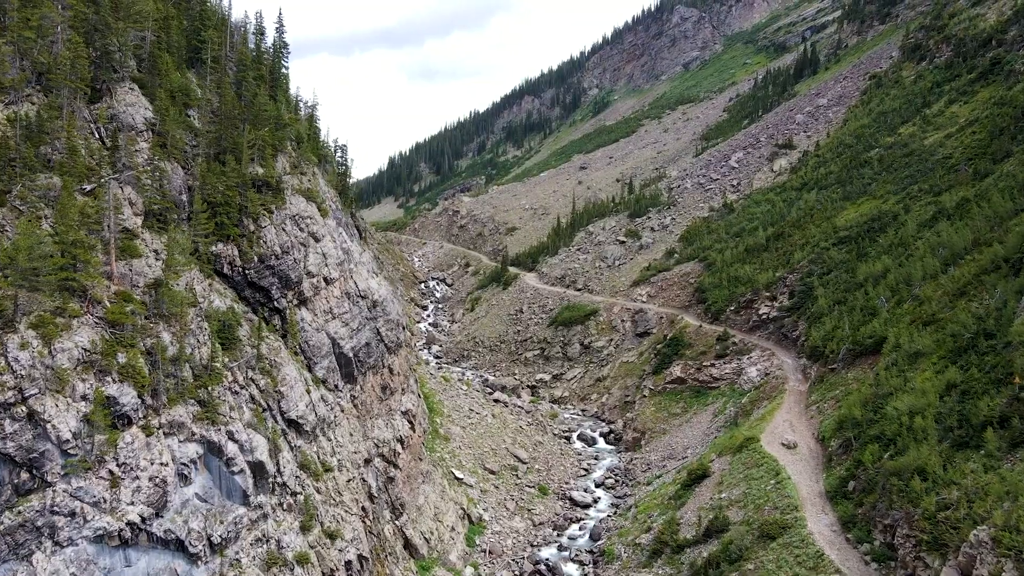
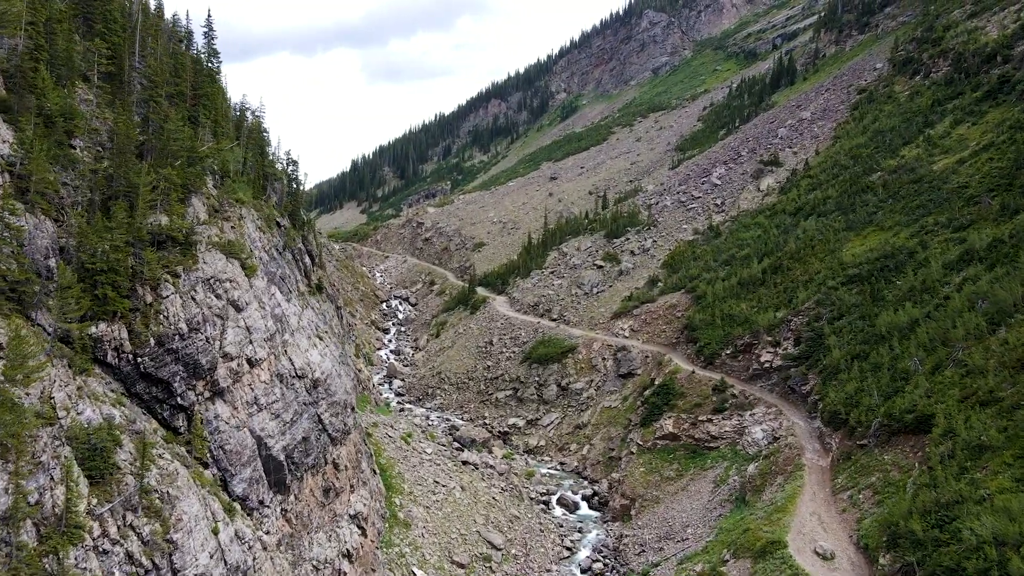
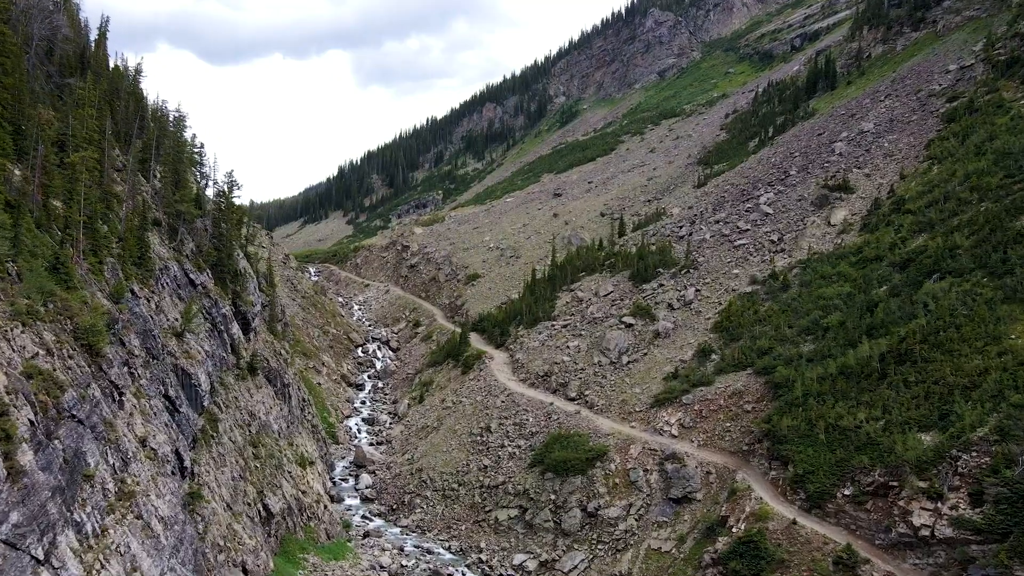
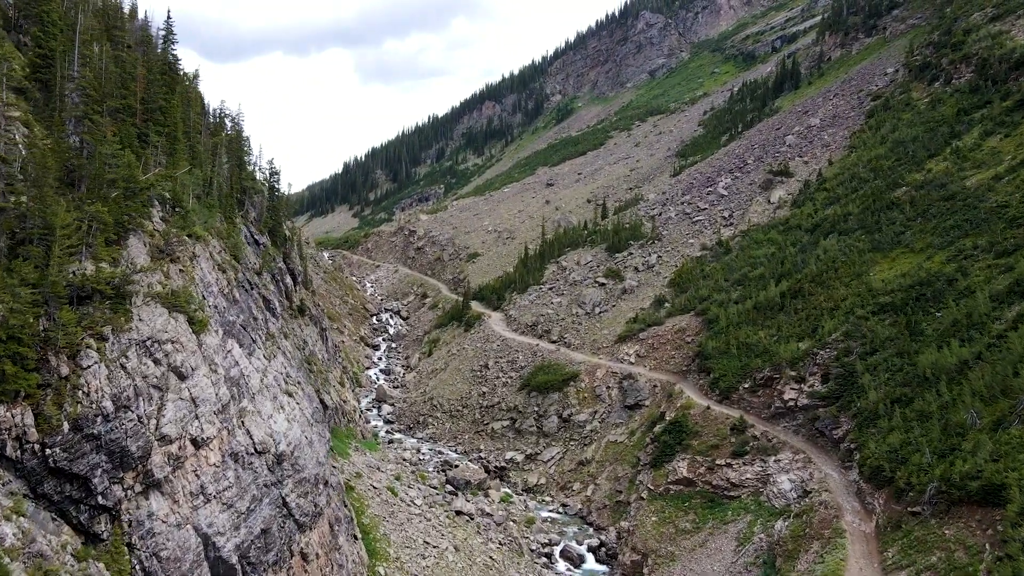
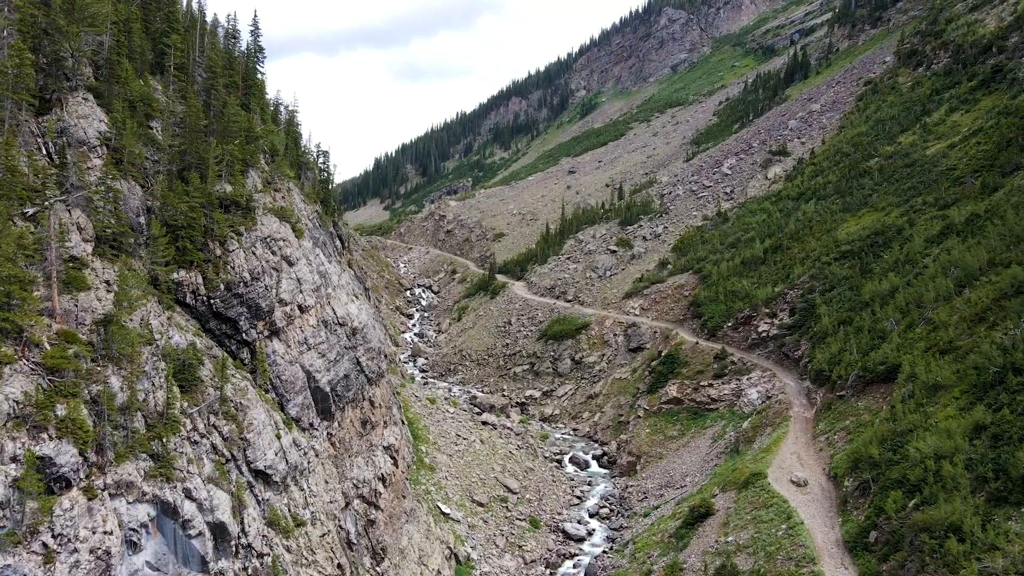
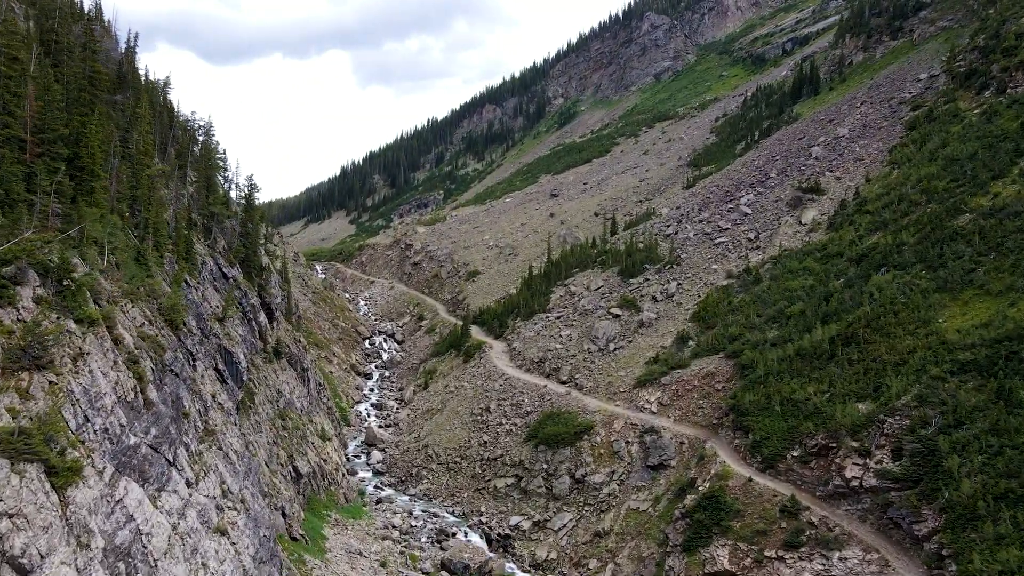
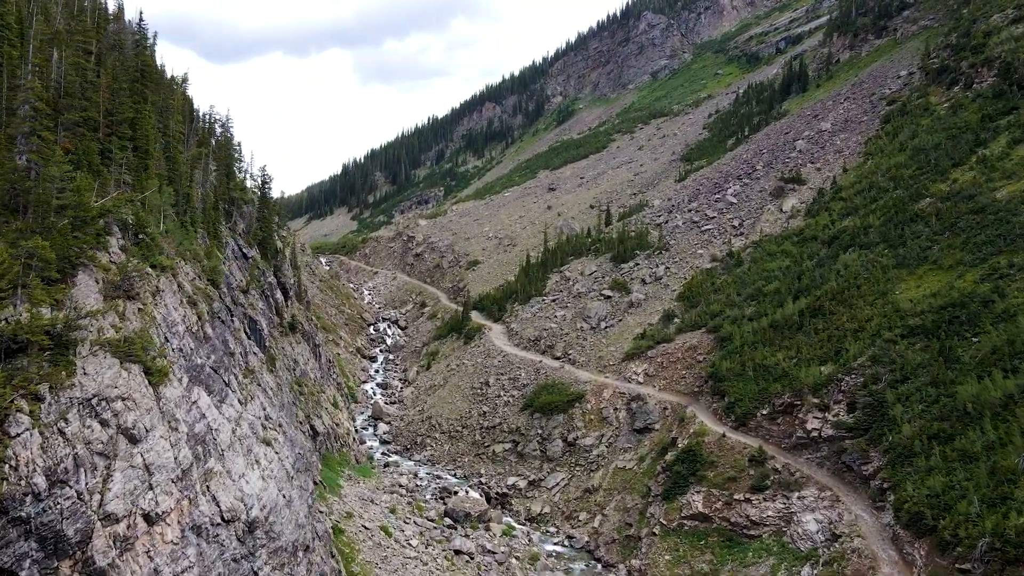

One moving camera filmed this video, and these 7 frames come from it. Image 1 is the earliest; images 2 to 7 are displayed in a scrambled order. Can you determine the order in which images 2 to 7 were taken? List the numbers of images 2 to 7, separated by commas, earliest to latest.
5, 2, 4, 7, 6, 3
